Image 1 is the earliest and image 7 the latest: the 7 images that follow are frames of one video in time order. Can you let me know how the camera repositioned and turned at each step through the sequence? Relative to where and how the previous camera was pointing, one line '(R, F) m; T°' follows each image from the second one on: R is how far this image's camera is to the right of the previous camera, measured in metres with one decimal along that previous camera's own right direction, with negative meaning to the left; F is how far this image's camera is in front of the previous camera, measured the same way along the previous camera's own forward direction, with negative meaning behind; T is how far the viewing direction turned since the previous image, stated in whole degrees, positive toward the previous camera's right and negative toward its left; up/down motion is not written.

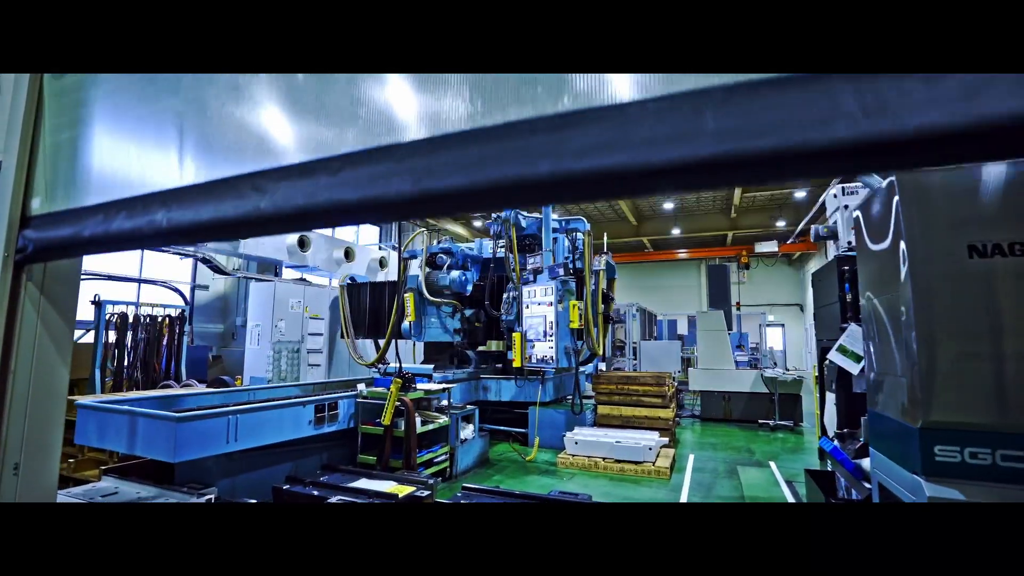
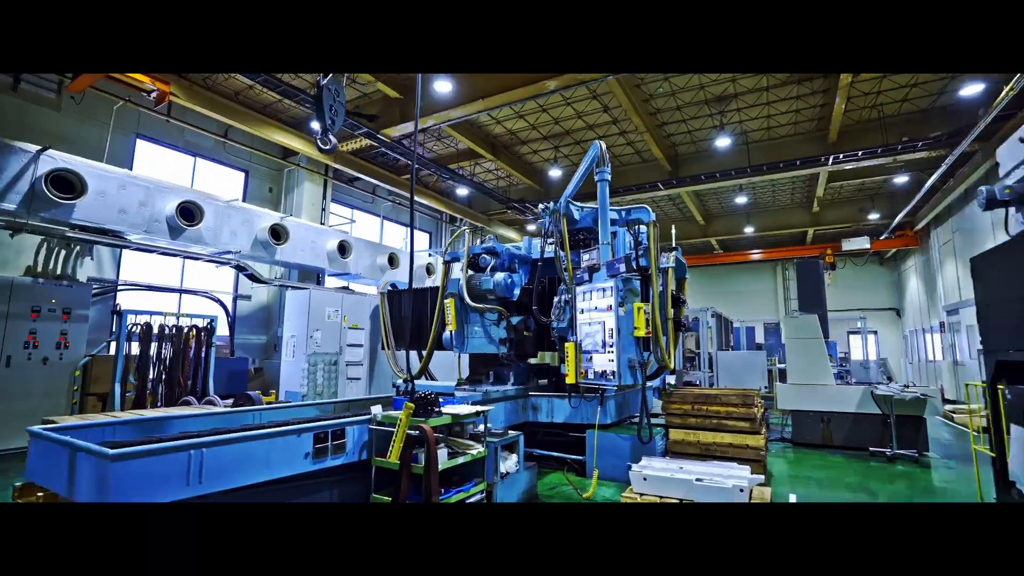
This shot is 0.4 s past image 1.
(+0.1, +0.7) m; -7°
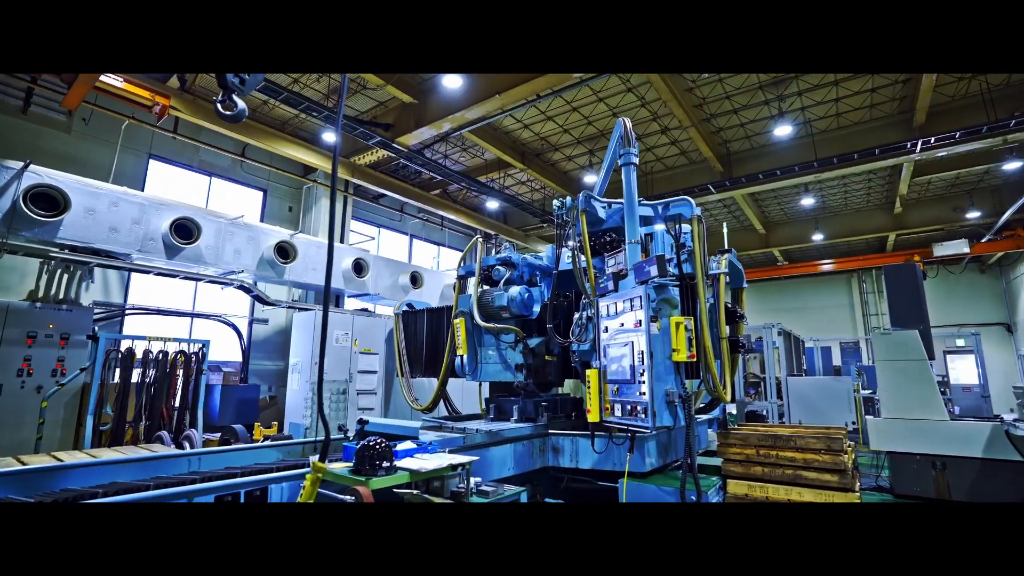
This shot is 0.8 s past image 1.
(+0.3, +0.8) m; -6°
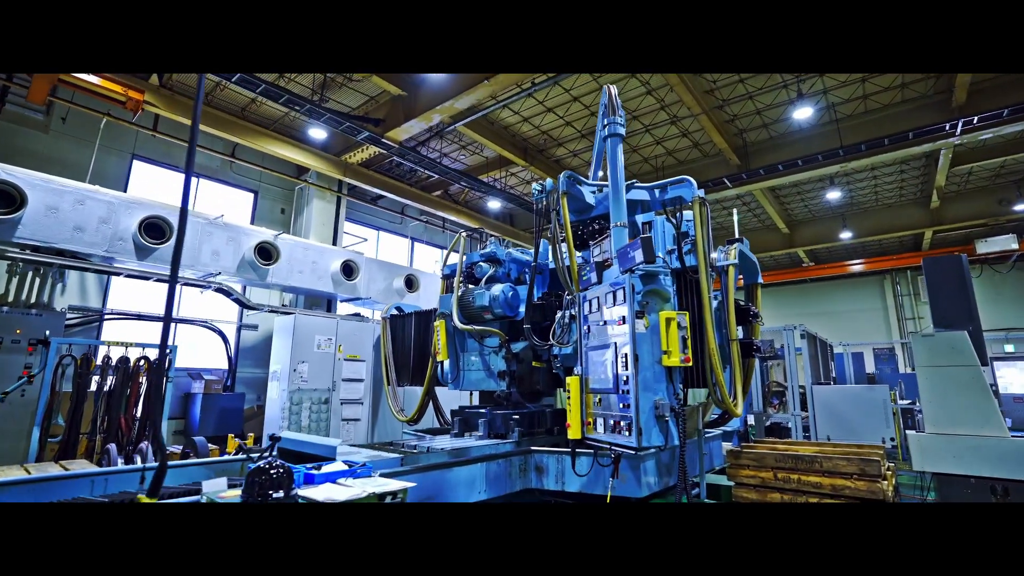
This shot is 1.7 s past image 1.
(+0.3, +0.5) m; -2°
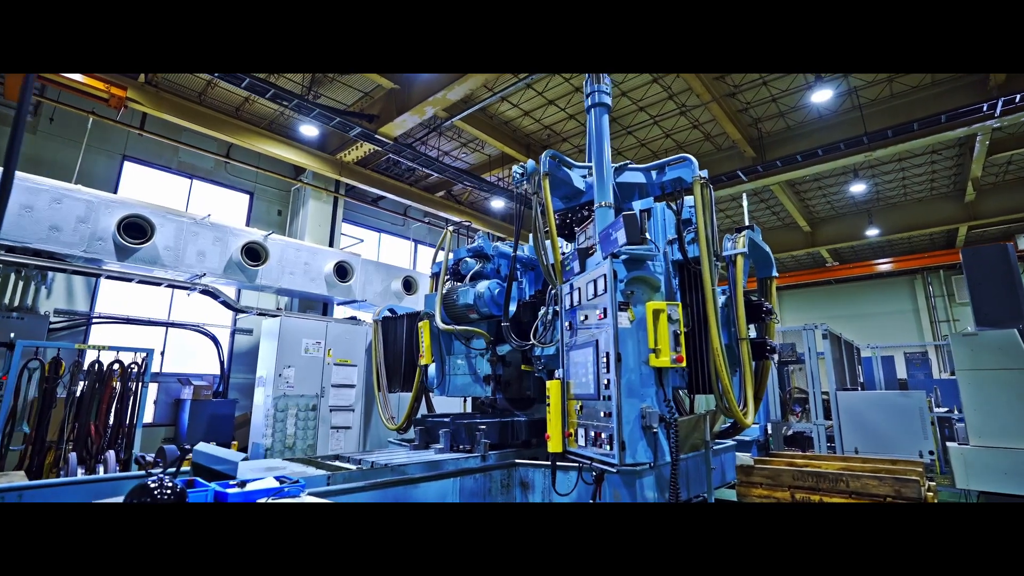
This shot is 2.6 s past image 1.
(+0.2, +0.3) m; -2°
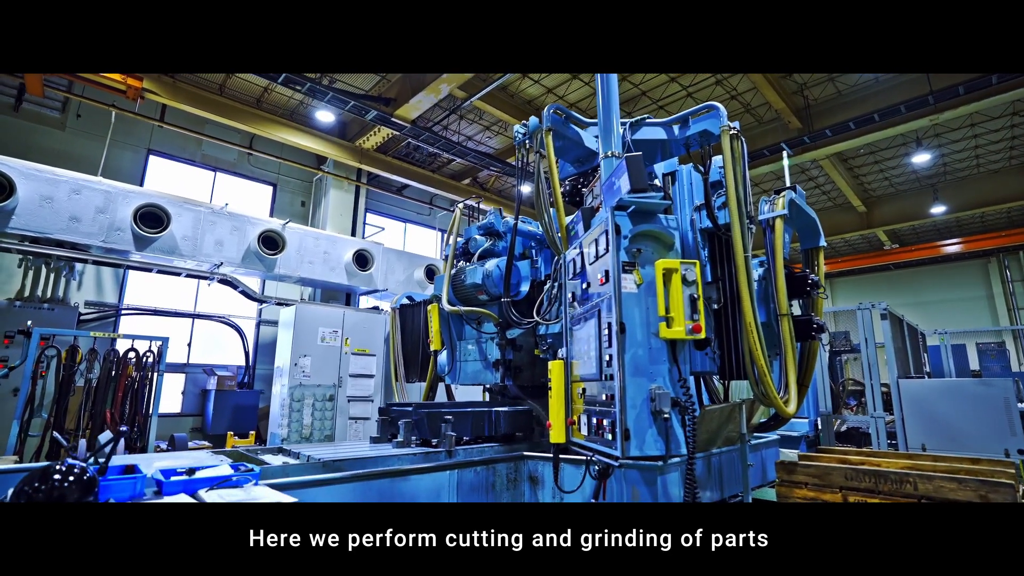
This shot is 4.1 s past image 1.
(+0.2, +0.3) m; -5°
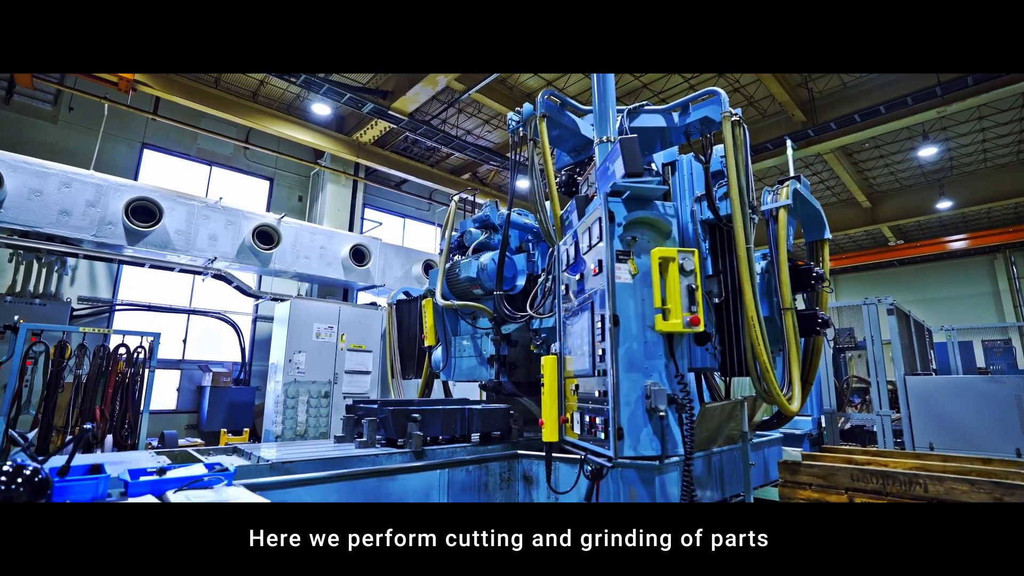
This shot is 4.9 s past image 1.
(0.0, +0.1) m; 0°
